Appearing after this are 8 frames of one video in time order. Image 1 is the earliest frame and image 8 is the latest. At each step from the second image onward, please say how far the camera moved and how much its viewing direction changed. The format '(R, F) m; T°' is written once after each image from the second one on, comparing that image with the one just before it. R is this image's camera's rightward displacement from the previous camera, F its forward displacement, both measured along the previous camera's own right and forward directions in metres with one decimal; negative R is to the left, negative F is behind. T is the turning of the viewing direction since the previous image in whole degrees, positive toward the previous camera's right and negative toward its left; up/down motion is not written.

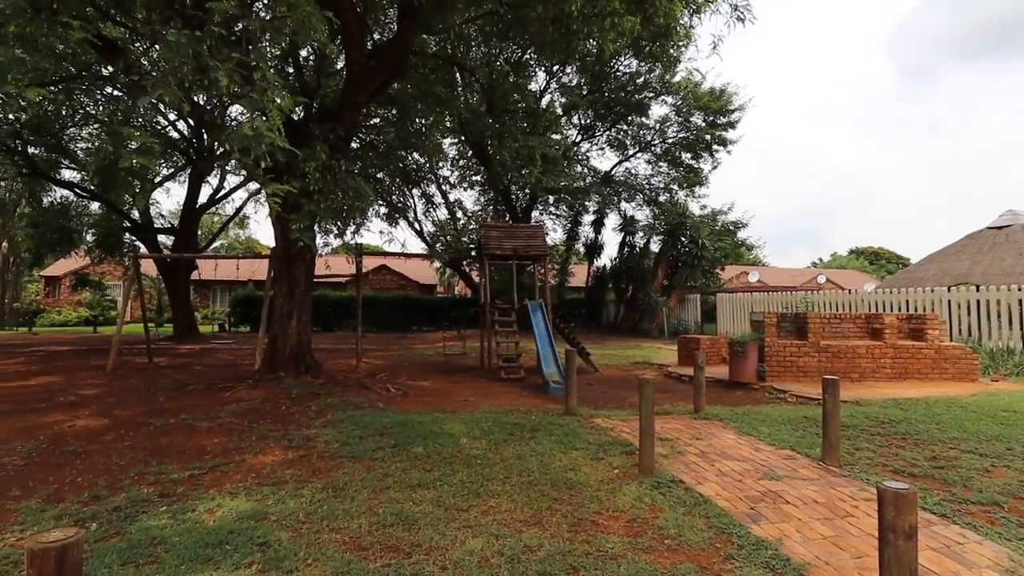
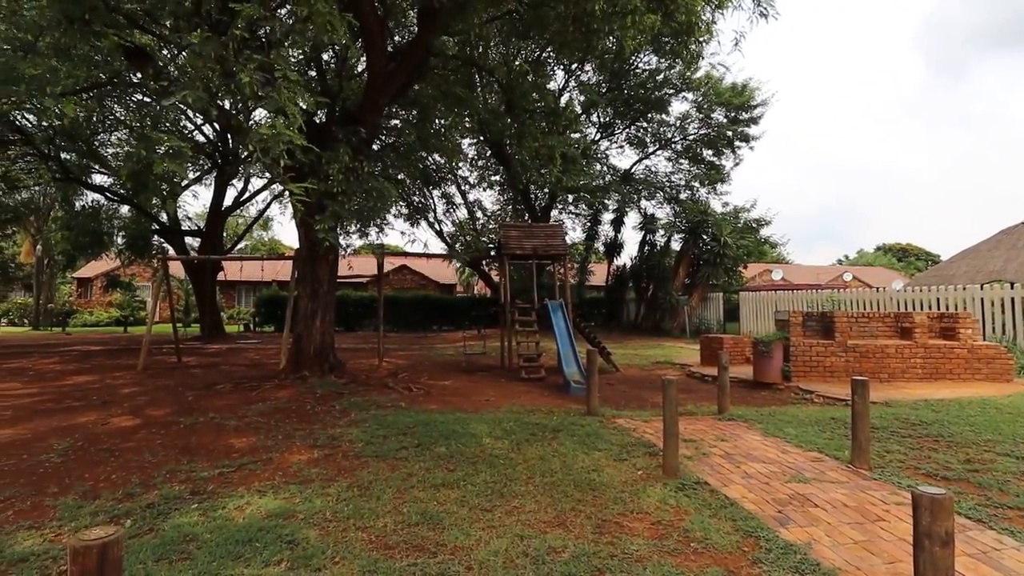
(0.0, 0.0) m; -2°
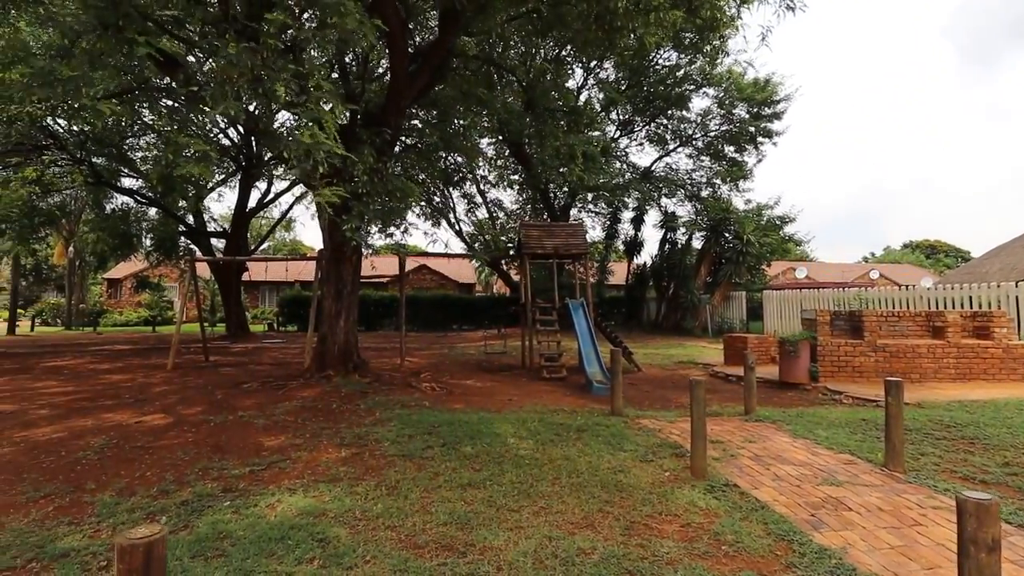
(-0.1, 0.0) m; -2°
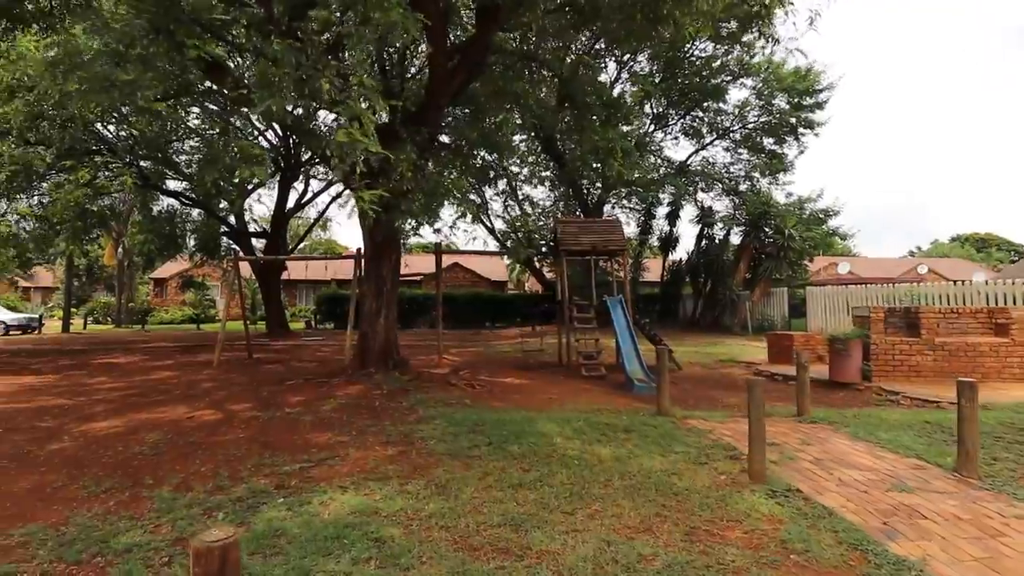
(-0.2, +0.1) m; -3°
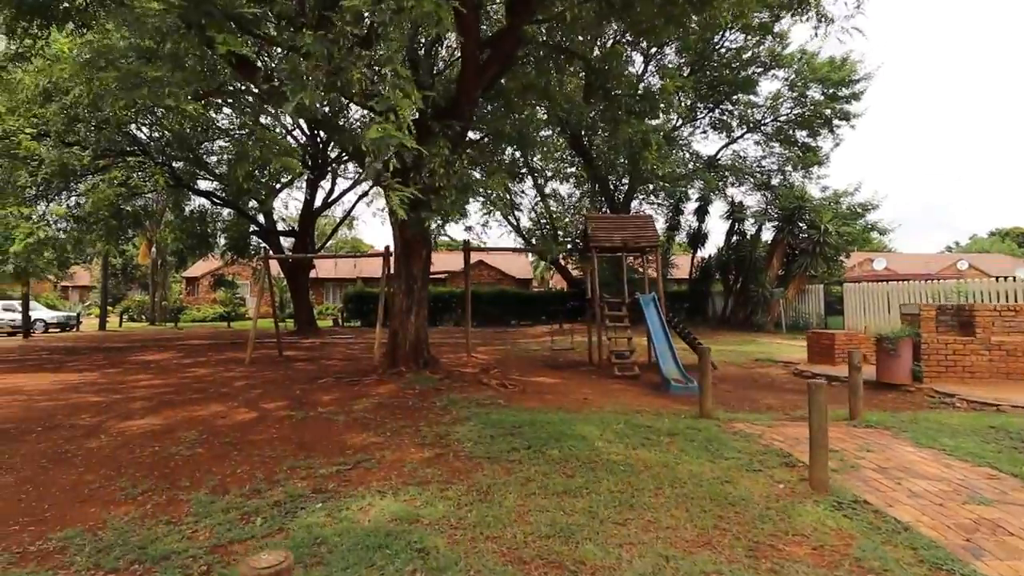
(-0.2, +0.2) m; -2°
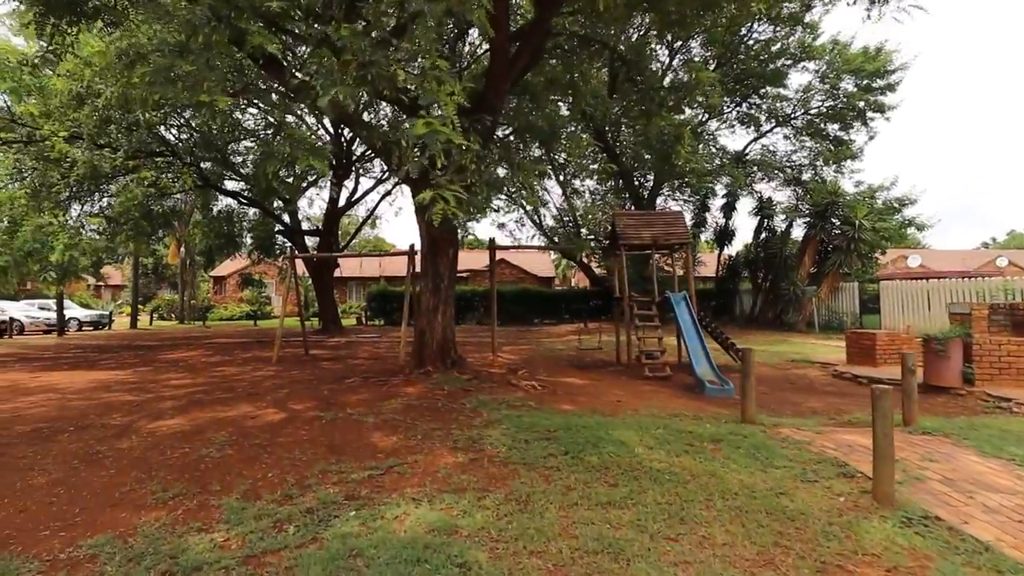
(-0.2, +0.2) m; -2°
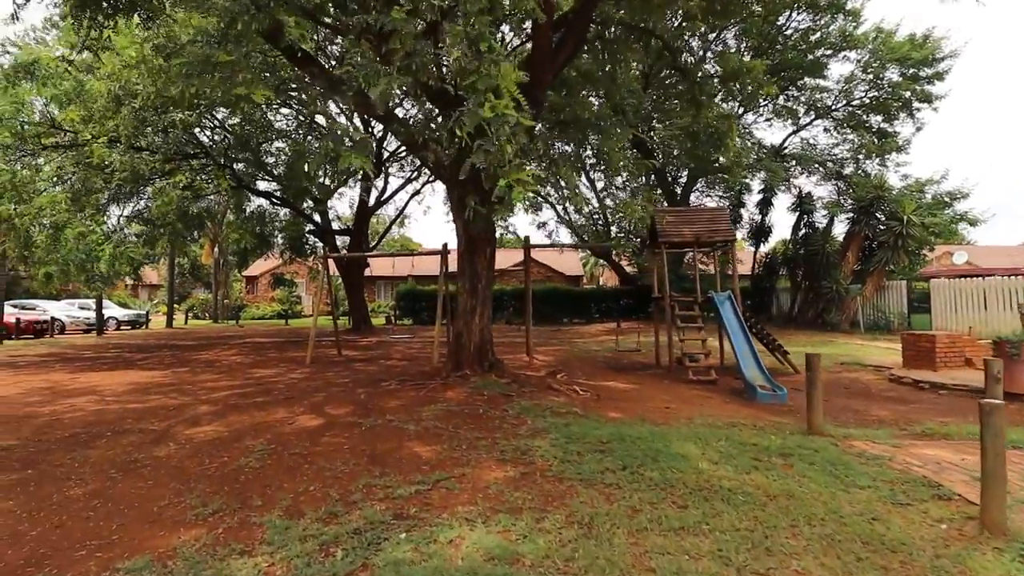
(-0.3, +0.3) m; -3°
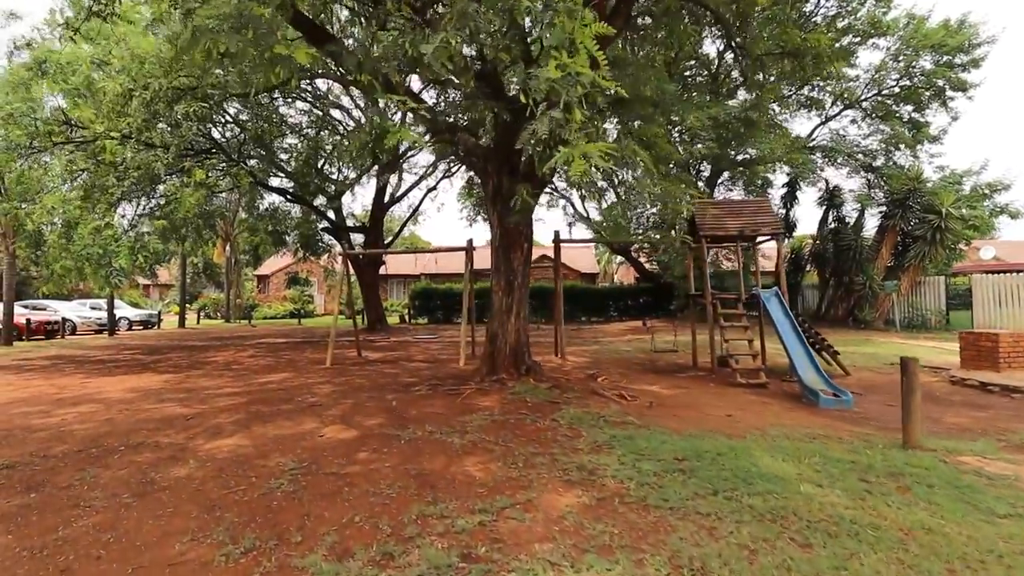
(-0.5, +0.7) m; -1°
